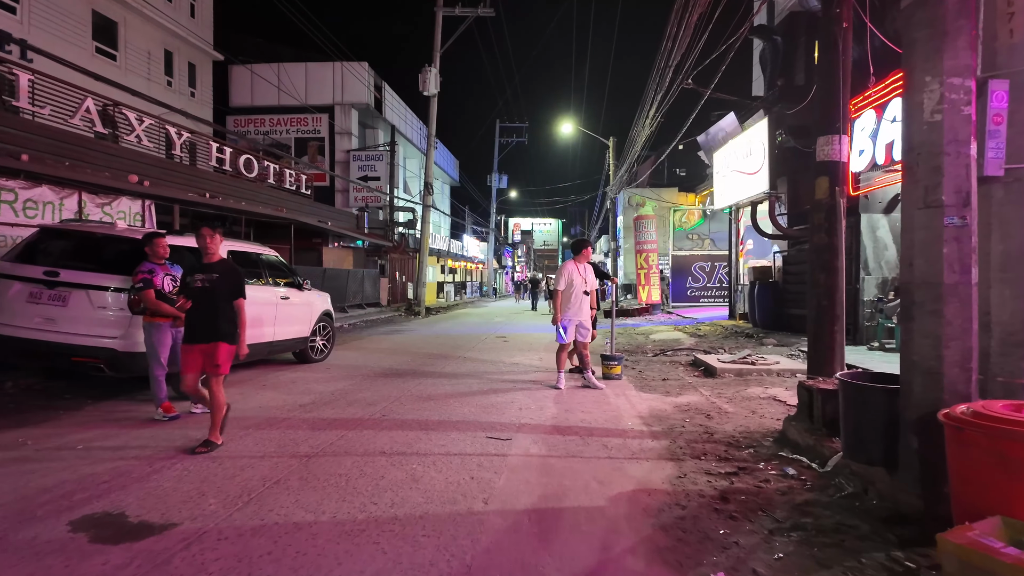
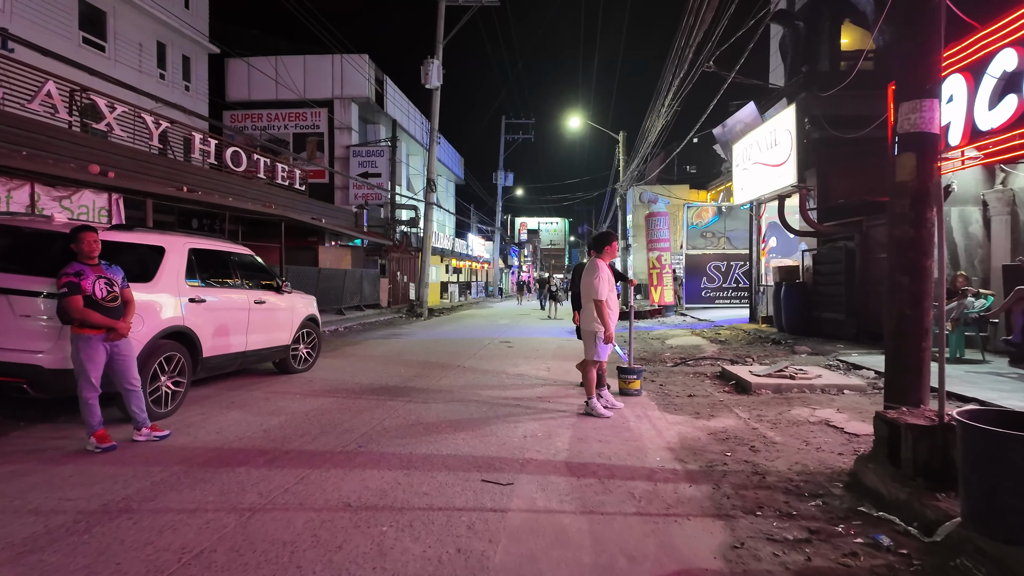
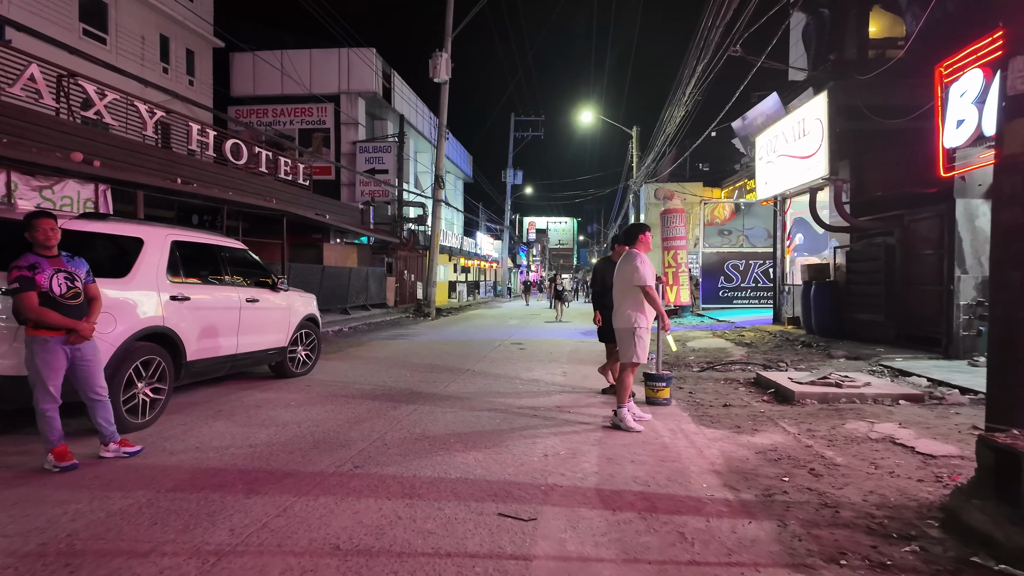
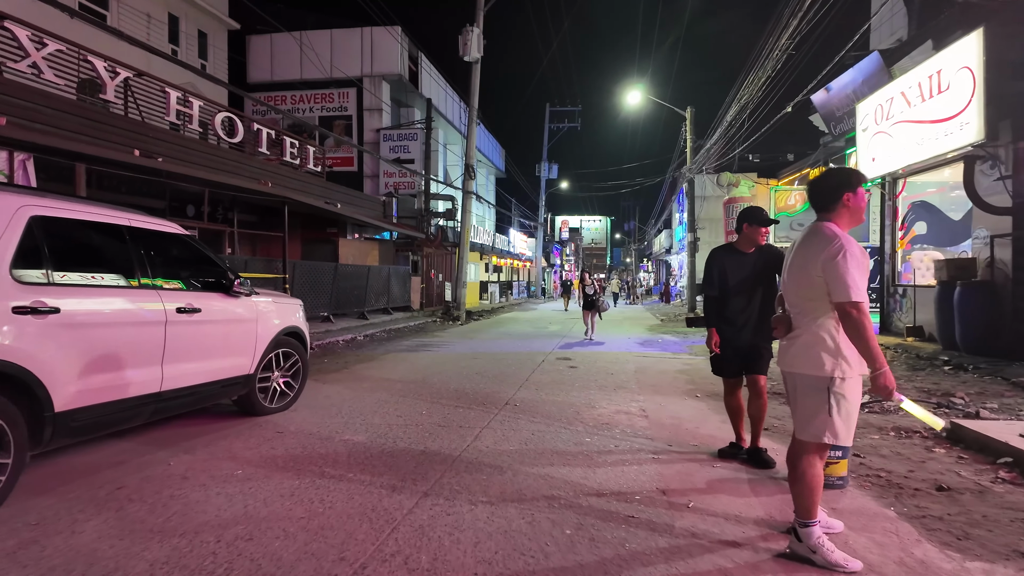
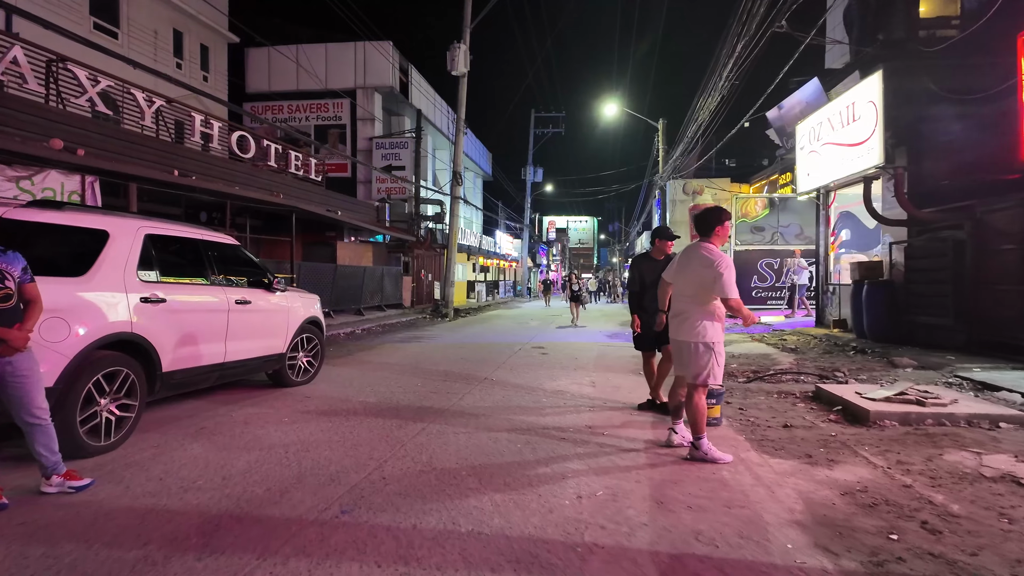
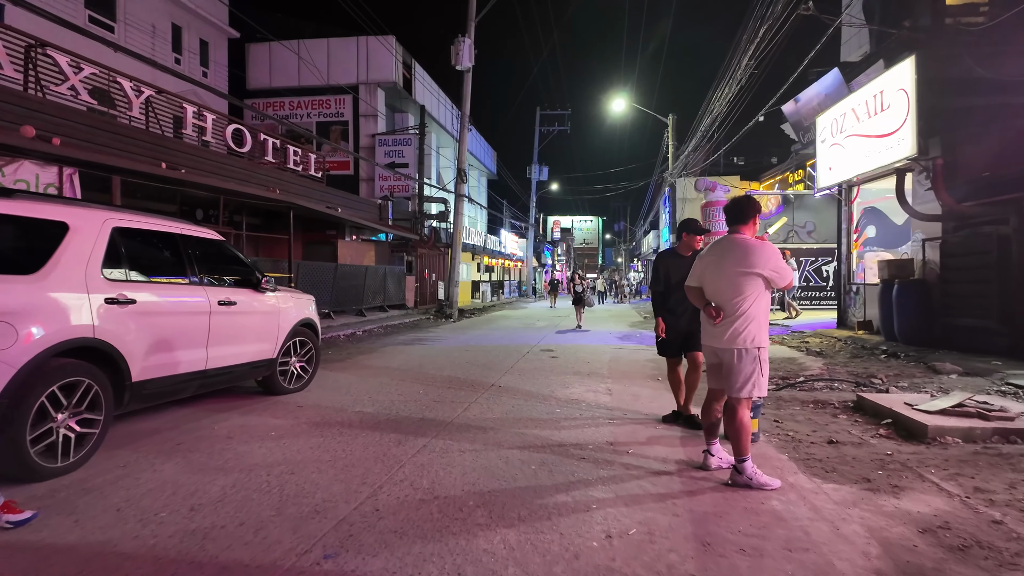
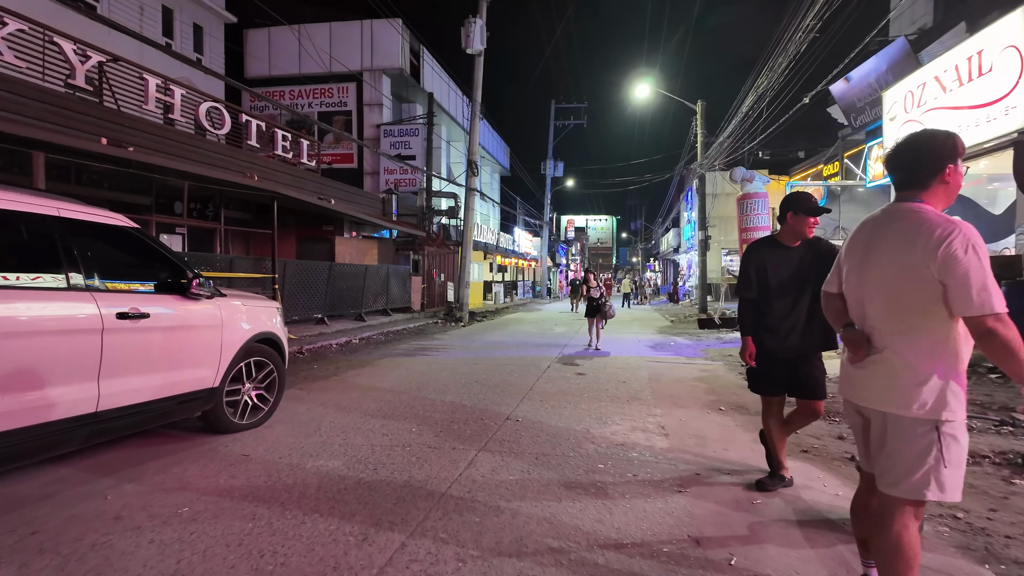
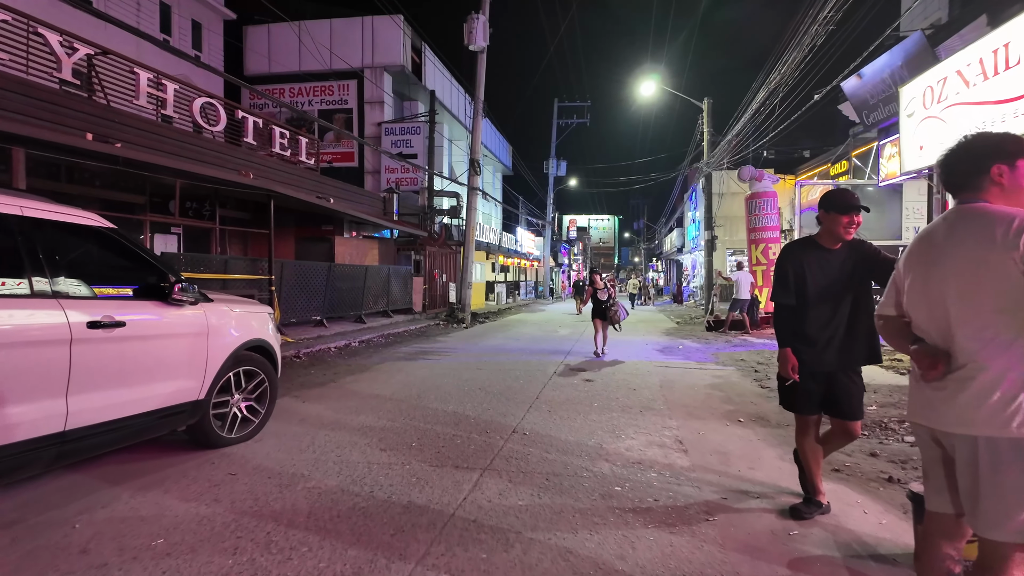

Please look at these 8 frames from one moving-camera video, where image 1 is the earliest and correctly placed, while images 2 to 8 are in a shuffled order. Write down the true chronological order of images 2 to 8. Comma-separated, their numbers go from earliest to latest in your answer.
2, 3, 5, 6, 4, 7, 8
